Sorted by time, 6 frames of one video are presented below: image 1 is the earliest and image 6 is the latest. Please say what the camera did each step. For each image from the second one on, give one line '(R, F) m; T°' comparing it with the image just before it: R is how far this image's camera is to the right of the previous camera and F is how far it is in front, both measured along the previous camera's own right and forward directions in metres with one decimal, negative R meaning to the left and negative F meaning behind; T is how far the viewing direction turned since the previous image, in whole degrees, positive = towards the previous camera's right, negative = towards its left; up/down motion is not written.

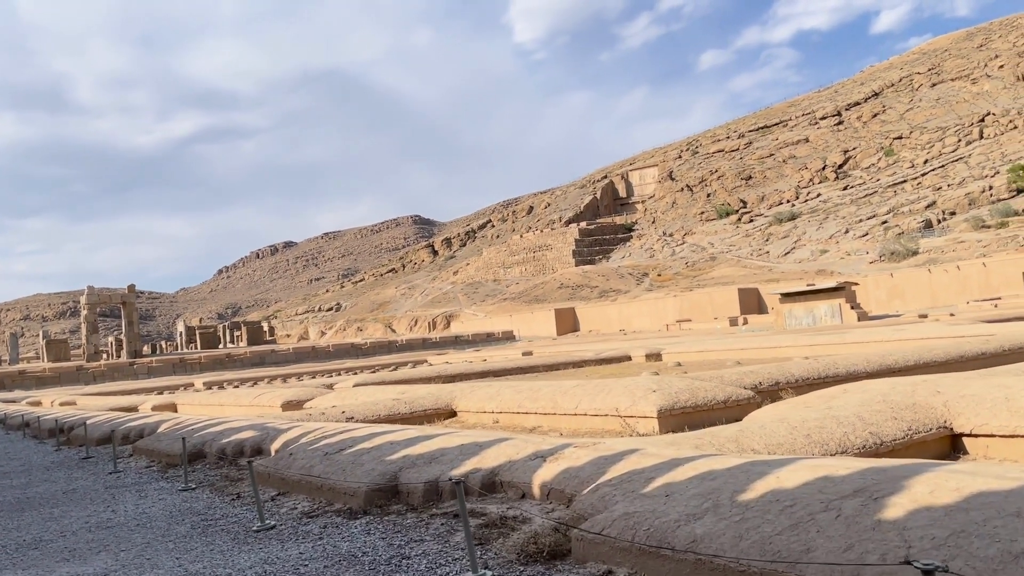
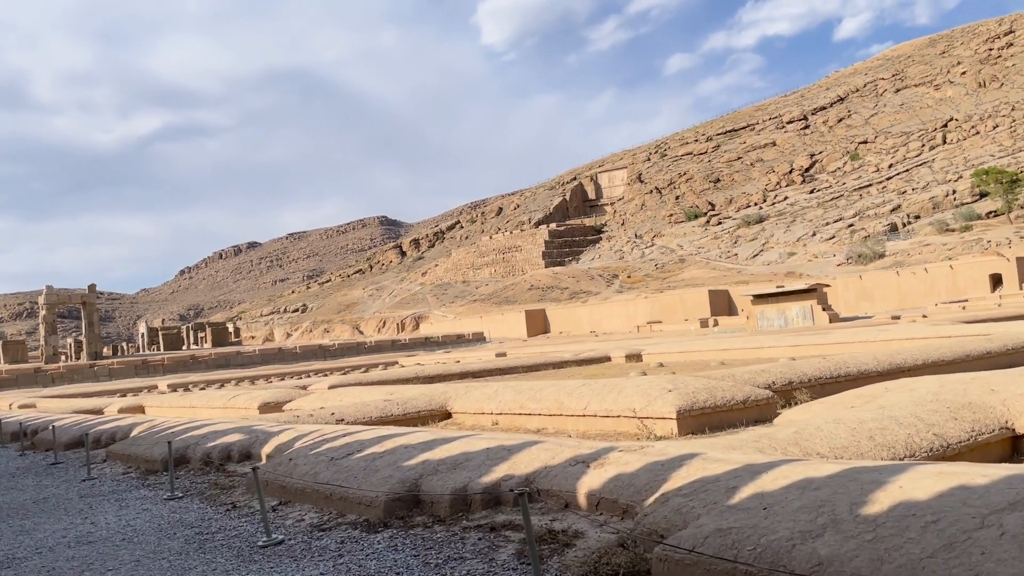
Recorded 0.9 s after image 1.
(-0.3, +0.3) m; +2°
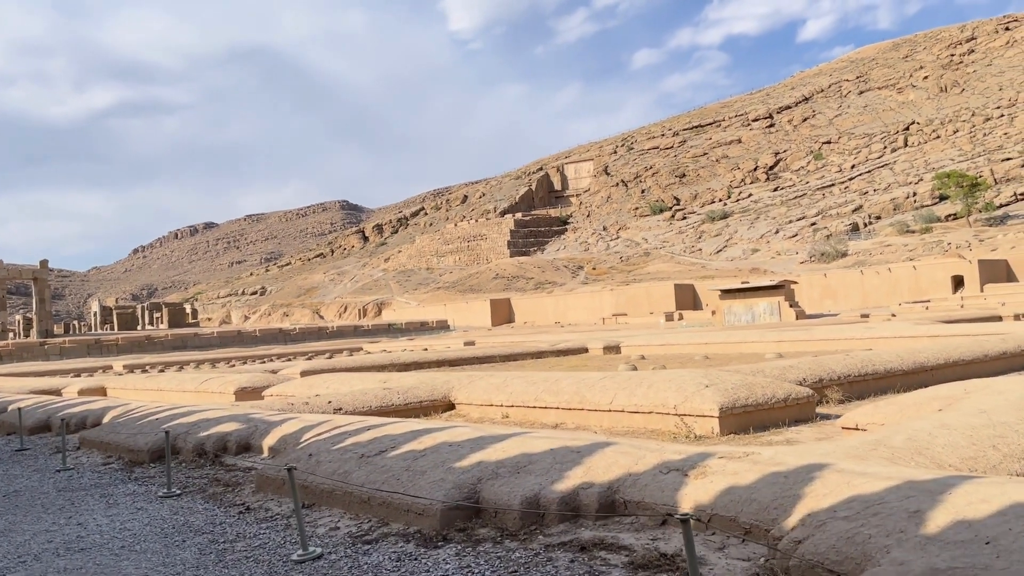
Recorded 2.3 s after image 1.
(-0.4, +0.4) m; +3°
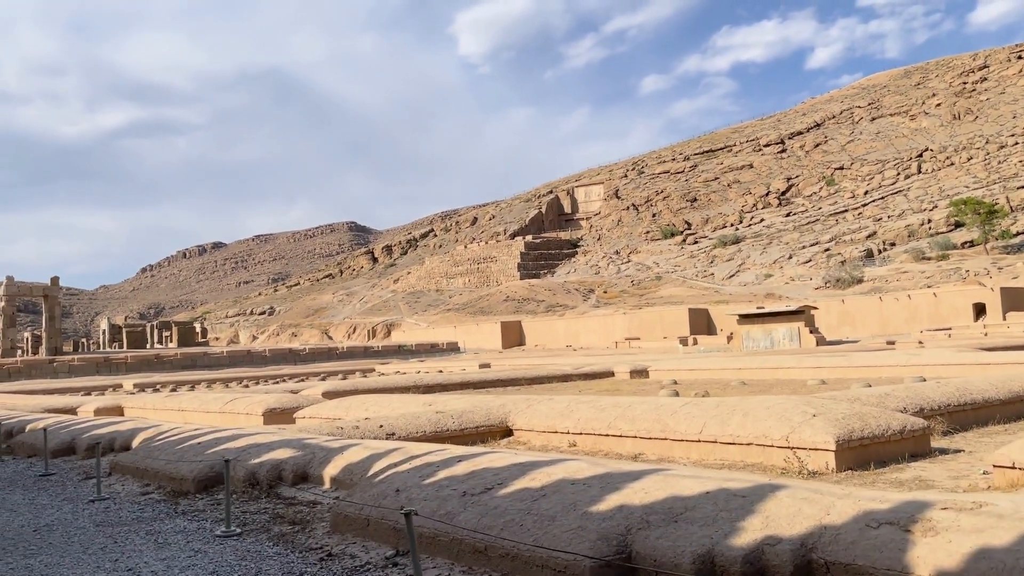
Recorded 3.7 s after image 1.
(-0.4, +0.4) m; 0°
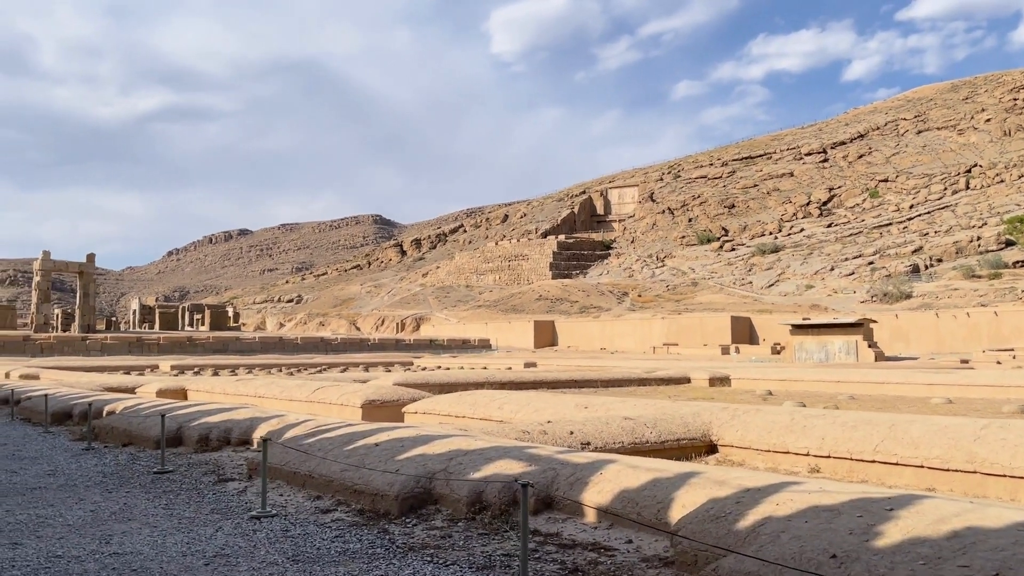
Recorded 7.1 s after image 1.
(-1.2, +1.0) m; -2°
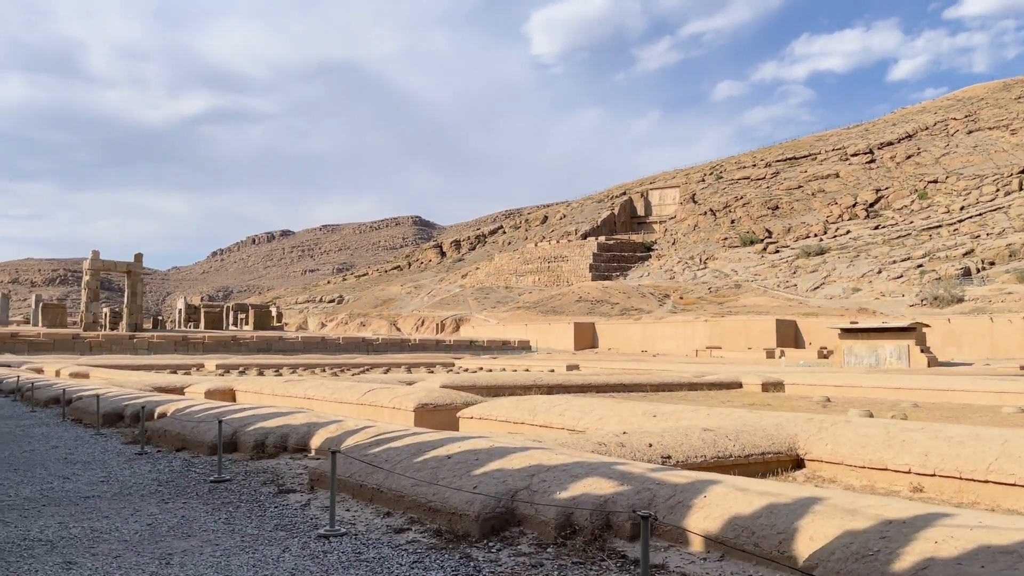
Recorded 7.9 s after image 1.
(-0.2, +0.3) m; -3°
